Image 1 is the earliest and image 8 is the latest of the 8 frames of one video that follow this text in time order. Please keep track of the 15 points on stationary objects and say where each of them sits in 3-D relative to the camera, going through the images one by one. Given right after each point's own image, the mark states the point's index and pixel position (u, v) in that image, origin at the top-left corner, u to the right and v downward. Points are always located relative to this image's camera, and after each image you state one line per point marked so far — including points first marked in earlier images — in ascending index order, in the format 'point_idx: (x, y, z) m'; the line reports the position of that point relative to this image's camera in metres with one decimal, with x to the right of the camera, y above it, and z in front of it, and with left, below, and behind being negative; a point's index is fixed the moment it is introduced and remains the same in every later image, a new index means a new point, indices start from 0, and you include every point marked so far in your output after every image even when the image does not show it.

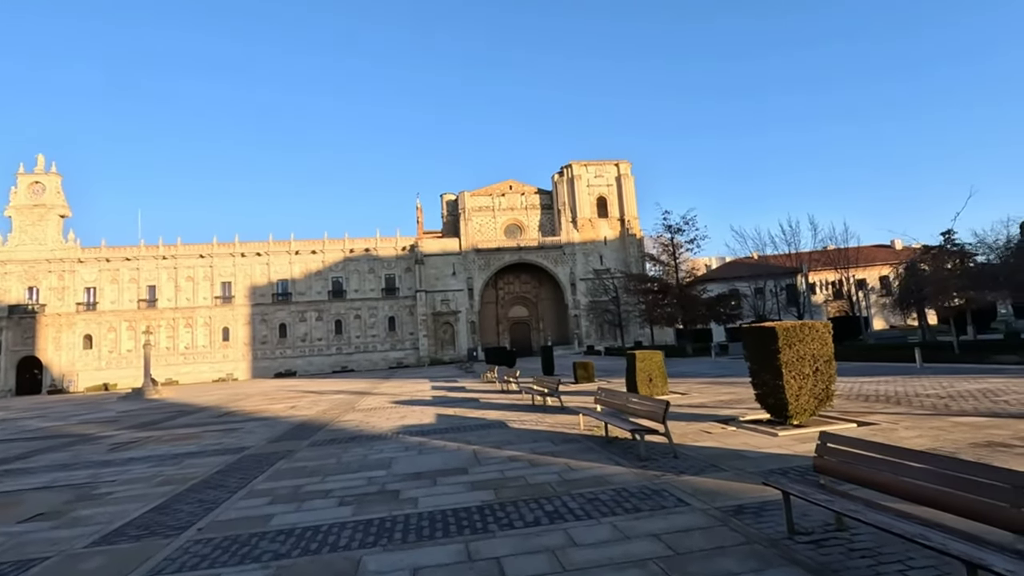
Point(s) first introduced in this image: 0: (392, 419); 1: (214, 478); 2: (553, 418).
0: (-3.2, -3.5, +14.1) m
1: (-4.5, -2.9, +8.2) m
2: (+0.9, -2.9, +11.7) m
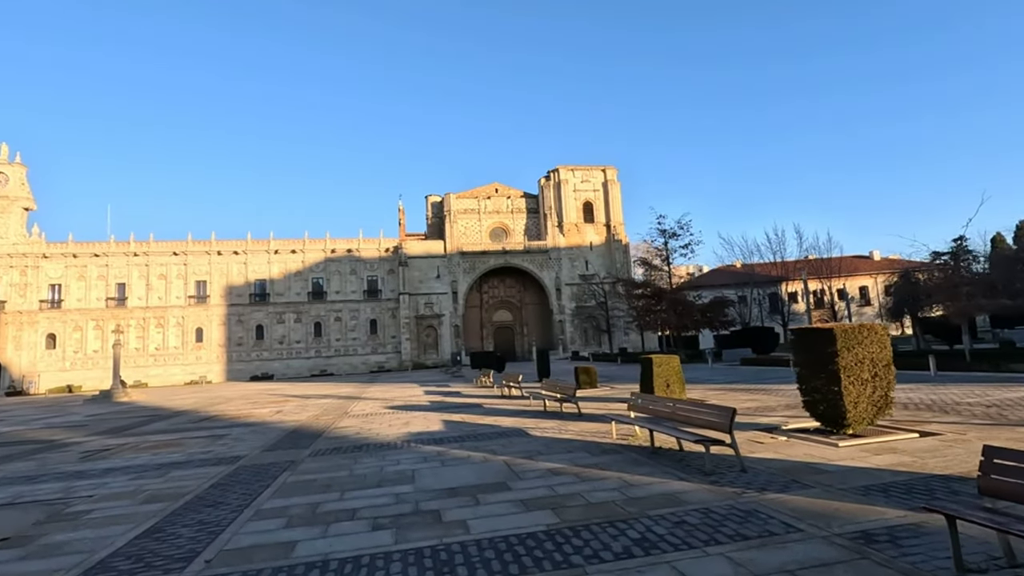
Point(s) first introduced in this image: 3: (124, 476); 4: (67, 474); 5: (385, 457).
0: (-2.9, -3.4, +13.1) m
1: (-4.0, -2.7, +7.1) m
2: (+1.3, -2.8, +10.8) m
3: (-6.3, -3.1, +8.7) m
4: (-7.6, -3.2, +9.1) m
5: (-2.1, -2.9, +9.0) m
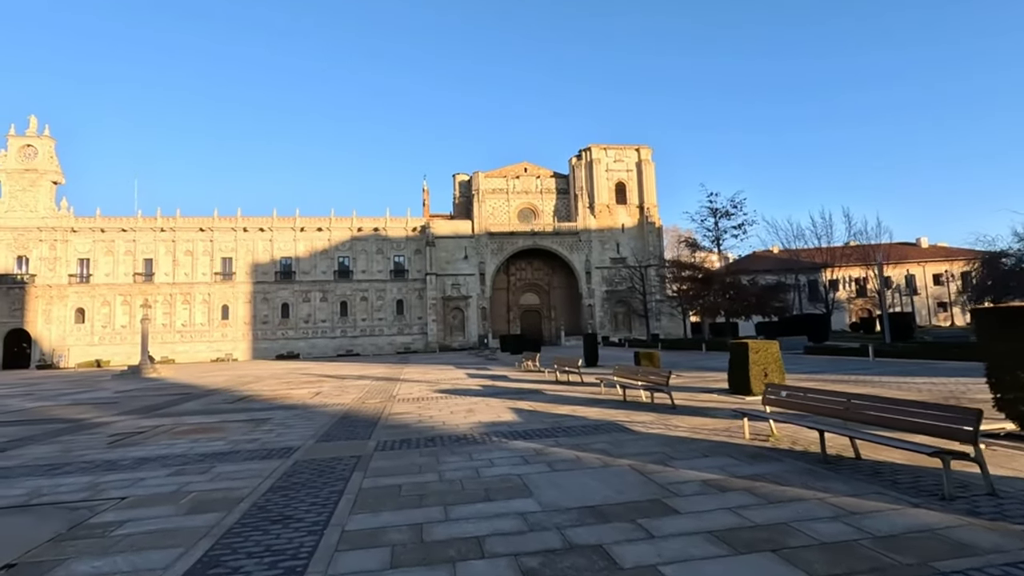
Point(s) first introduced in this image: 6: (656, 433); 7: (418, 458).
0: (-1.2, -2.7, +11.5) m
1: (-2.4, -2.2, +5.5) m
2: (+3.0, -2.3, +9.1) m
3: (-4.7, -2.5, +7.2) m
4: (-6.1, -2.6, +7.7) m
5: (-0.5, -2.3, +7.4) m
6: (+2.3, -2.3, +8.5) m
7: (-1.3, -2.3, +7.3) m
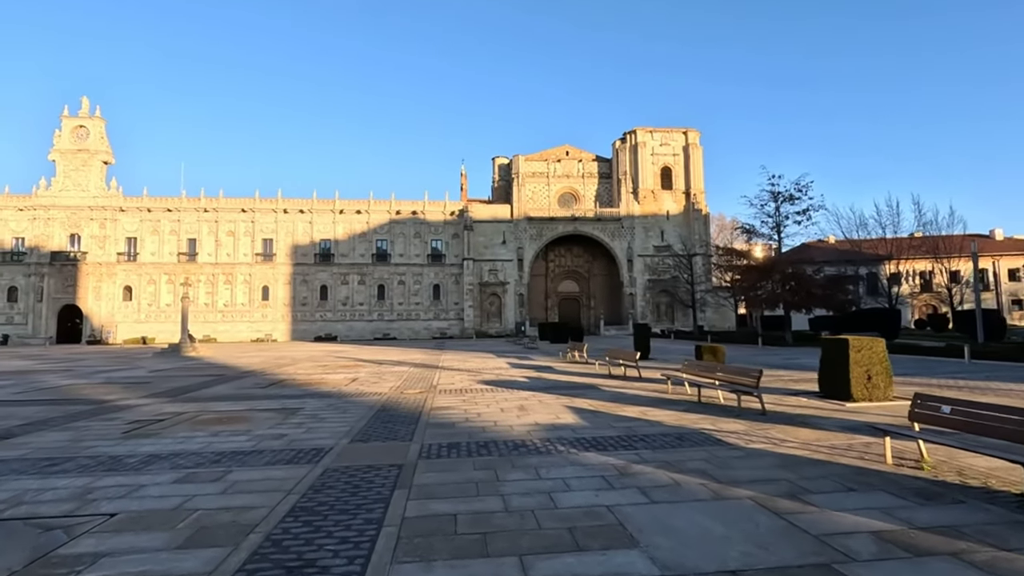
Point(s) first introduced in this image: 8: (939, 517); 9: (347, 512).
0: (-0.1, -2.3, +10.1) m
1: (-1.7, -2.0, +4.2) m
2: (+3.9, -2.1, +7.4) m
3: (-3.9, -2.1, +6.1) m
4: (-5.2, -2.2, +6.6) m
5: (+0.3, -2.0, +5.9) m
6: (+3.2, -2.1, +6.9) m
7: (-0.4, -2.1, +5.9) m
8: (+3.5, -1.9, +4.4) m
9: (-1.5, -2.0, +4.8) m
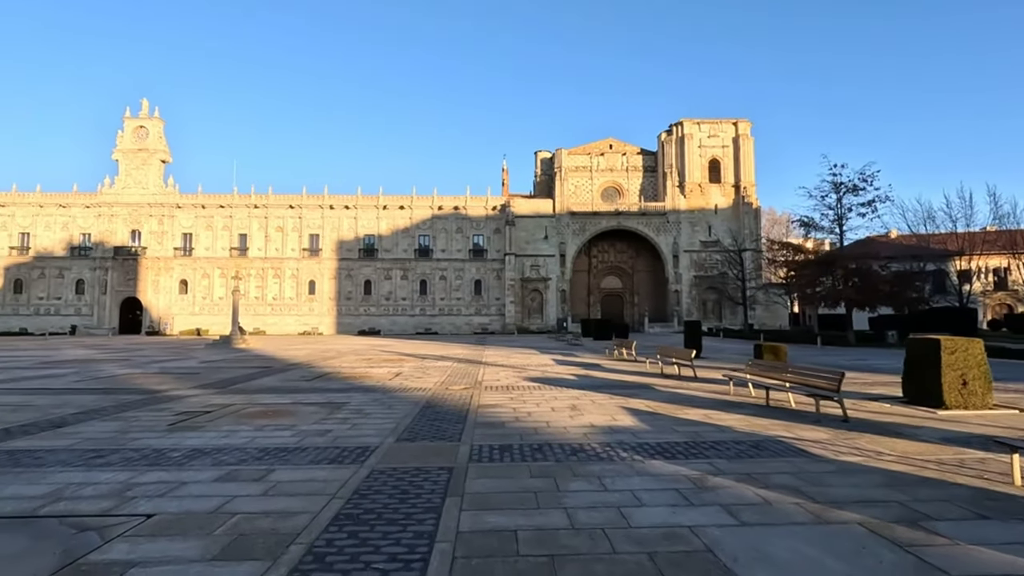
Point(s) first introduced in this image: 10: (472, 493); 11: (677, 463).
0: (+0.9, -2.2, +9.5) m
1: (-1.2, -1.9, +3.8) m
2: (+4.6, -2.0, +6.6) m
3: (-3.3, -2.0, +5.8) m
4: (-4.5, -2.0, +6.5) m
5: (+0.9, -1.9, +5.3) m
6: (+3.9, -2.0, +6.1) m
7: (+0.2, -1.9, +5.3) m
8: (+4.0, -1.8, +3.6) m
9: (-0.9, -1.9, +4.3) m
10: (-0.4, -1.9, +5.0) m
11: (+1.9, -2.0, +6.0) m
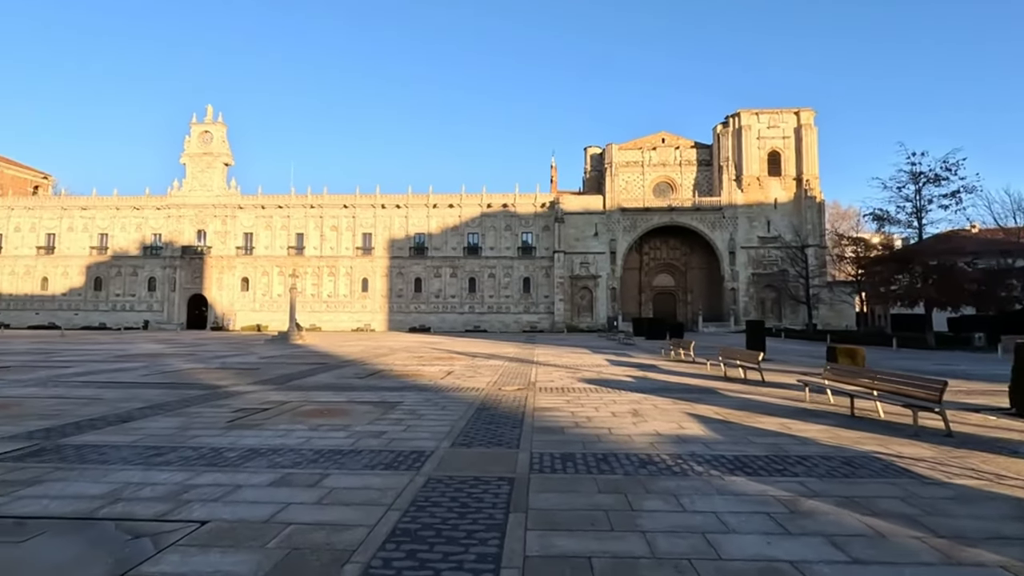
0: (+1.9, -2.1, +9.0) m
1: (-0.7, -1.8, +3.4) m
2: (+5.3, -2.0, +5.7) m
3: (-2.6, -2.0, +5.6) m
4: (-3.8, -2.0, +6.4) m
5: (+1.6, -1.9, +4.8) m
6: (+4.6, -2.0, +5.3) m
7: (+0.8, -1.9, +4.9) m
8: (+4.4, -1.8, +2.8) m
9: (-0.4, -1.9, +4.0) m
10: (+0.2, -1.9, +4.6) m
11: (+2.5, -2.0, +5.4) m
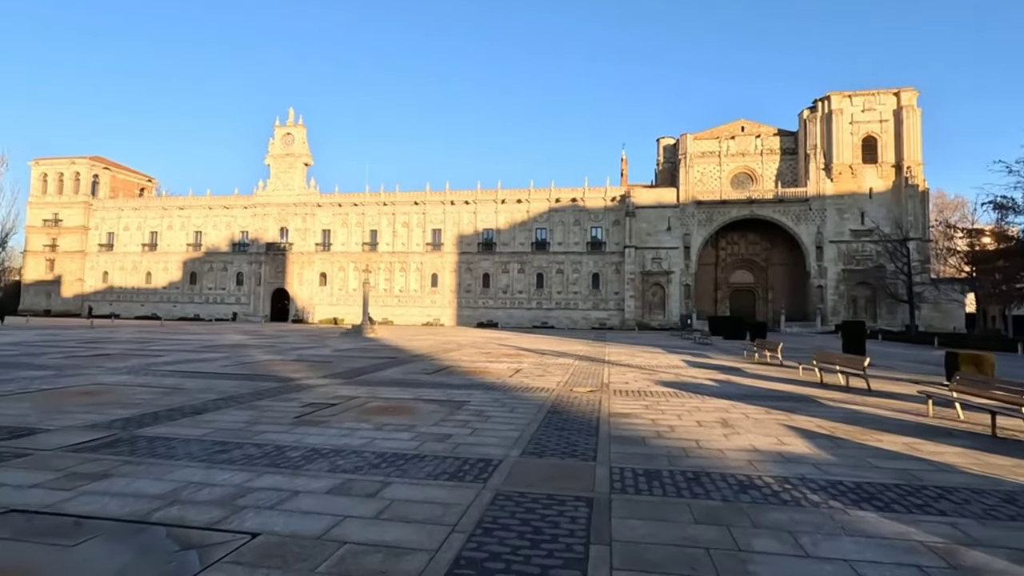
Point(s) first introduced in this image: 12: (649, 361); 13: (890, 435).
0: (+3.0, -2.1, +8.1) m
1: (-0.3, -1.8, +2.9) m
2: (+6.0, -1.9, +4.4) m
3: (-1.8, -1.9, +5.3) m
4: (-2.9, -1.9, +6.2) m
5: (+2.2, -1.9, +4.0) m
6: (+5.2, -1.9, +4.1) m
7: (+1.4, -1.9, +4.1) m
8: (+4.8, -1.8, +1.6) m
9: (+0.1, -1.8, +3.4) m
10: (+0.8, -1.9, +3.9) m
11: (+3.2, -1.9, +4.4) m
12: (+5.0, -2.7, +19.5) m
13: (+5.4, -2.1, +7.7) m
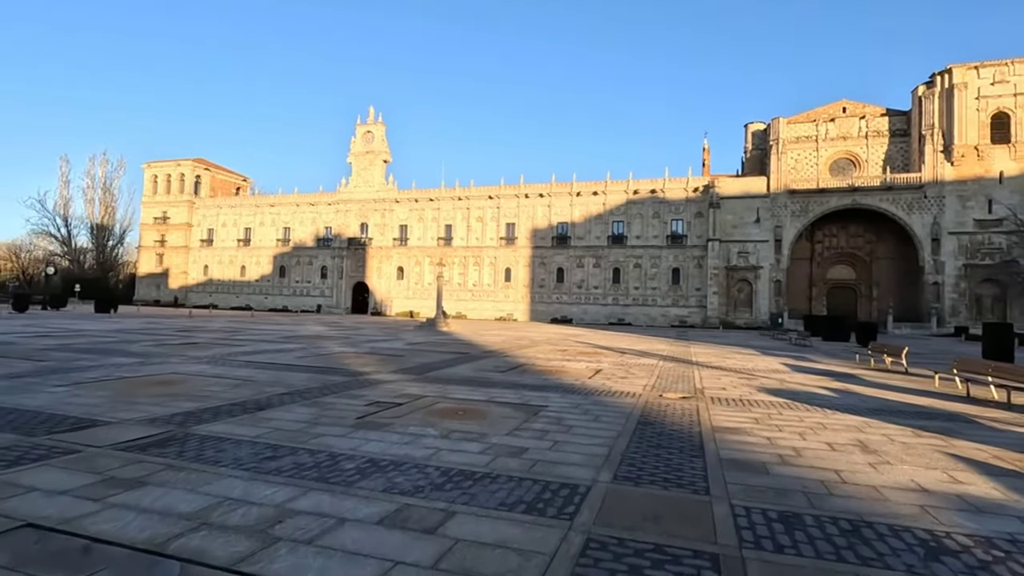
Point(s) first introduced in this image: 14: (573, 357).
0: (+4.1, -2.0, +6.5) m
1: (+0.1, -1.7, +1.8) m
2: (+6.6, -1.9, +2.4) m
3: (-1.1, -1.8, +4.4) m
4: (-2.0, -1.8, +5.5) m
5: (+2.7, -1.8, +2.5) m
6: (+5.7, -1.9, +2.2) m
7: (+2.0, -1.8, +2.8) m
8: (+5.0, -1.8, -0.2) m
9: (+0.6, -1.7, +2.2) m
10: (+1.3, -1.8, +2.7) m
11: (+3.8, -1.8, +2.9) m
12: (+7.6, -2.5, +17.5) m
13: (+6.4, -2.0, +5.8) m
14: (+2.1, -2.4, +18.5) m
